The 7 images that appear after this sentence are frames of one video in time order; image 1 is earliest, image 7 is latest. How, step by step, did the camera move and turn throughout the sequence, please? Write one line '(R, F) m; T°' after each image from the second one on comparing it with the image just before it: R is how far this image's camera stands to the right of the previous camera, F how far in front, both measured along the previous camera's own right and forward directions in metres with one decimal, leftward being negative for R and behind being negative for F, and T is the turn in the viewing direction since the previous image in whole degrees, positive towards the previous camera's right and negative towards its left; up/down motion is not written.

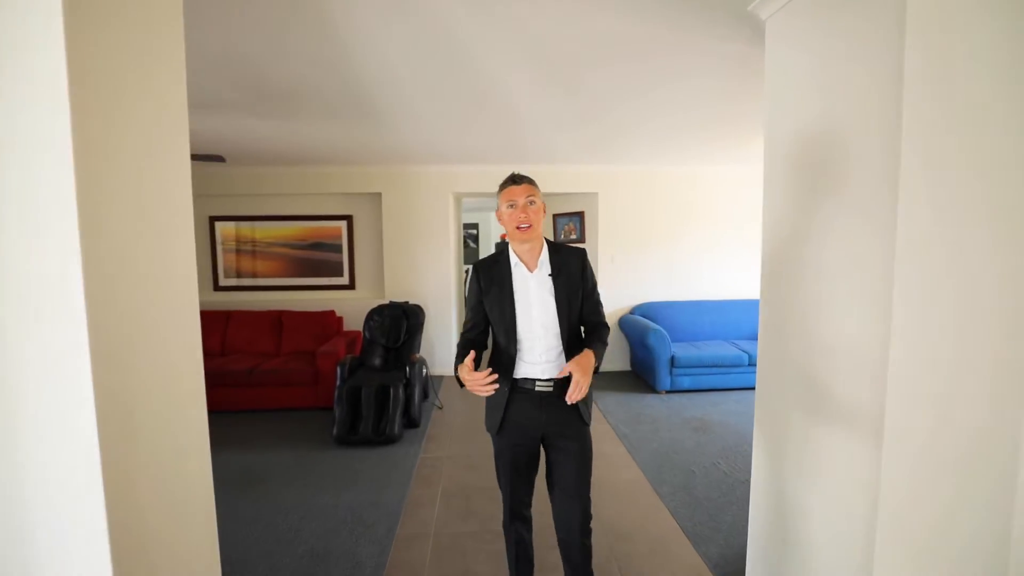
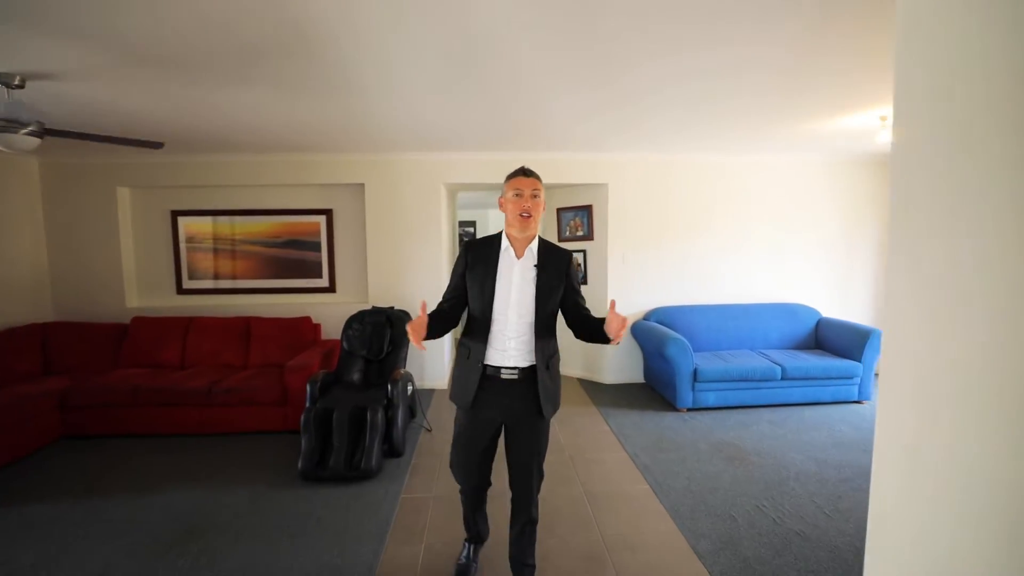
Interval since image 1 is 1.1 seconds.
(0.0, +0.5) m; 0°
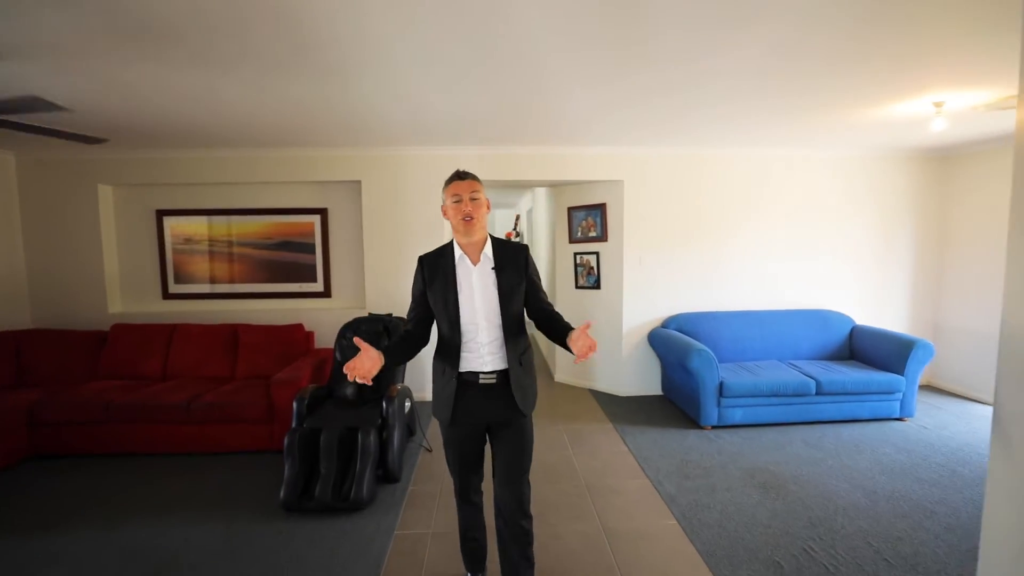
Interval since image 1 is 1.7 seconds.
(0.0, +0.3) m; -1°
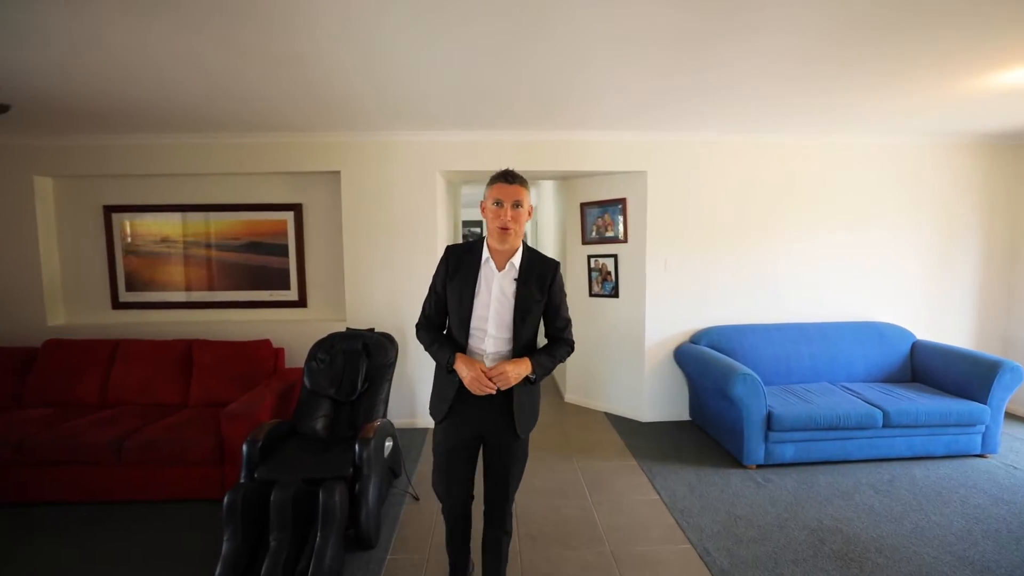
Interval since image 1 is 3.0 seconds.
(0.0, +0.5) m; 0°
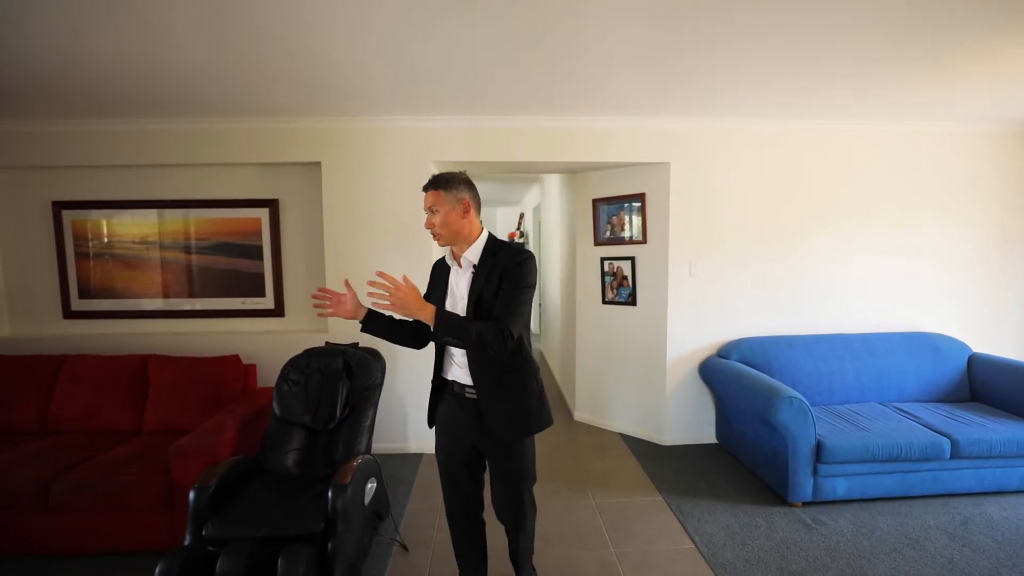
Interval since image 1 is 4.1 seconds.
(0.0, +0.4) m; 0°
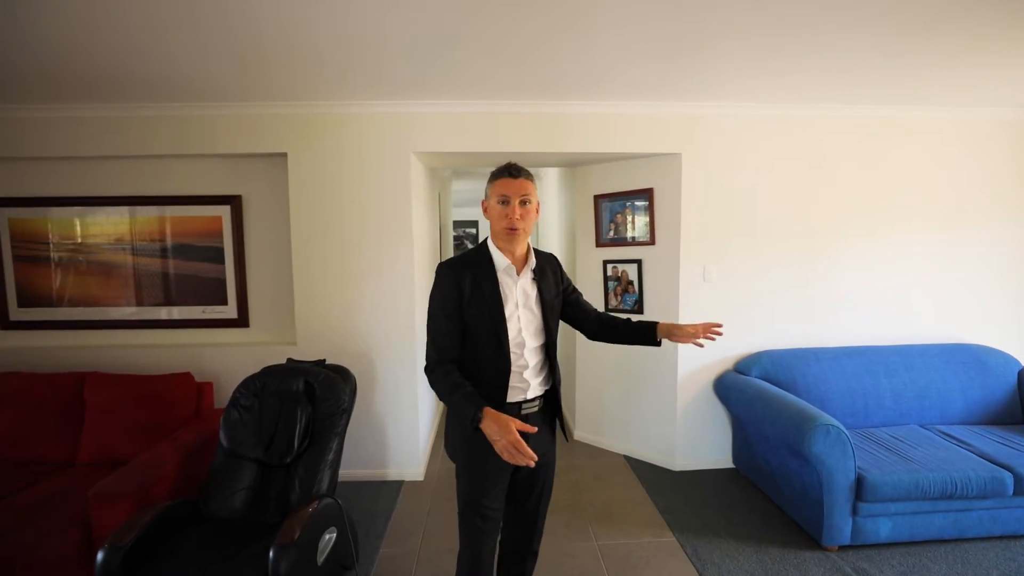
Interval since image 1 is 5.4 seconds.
(0.0, +0.3) m; 0°
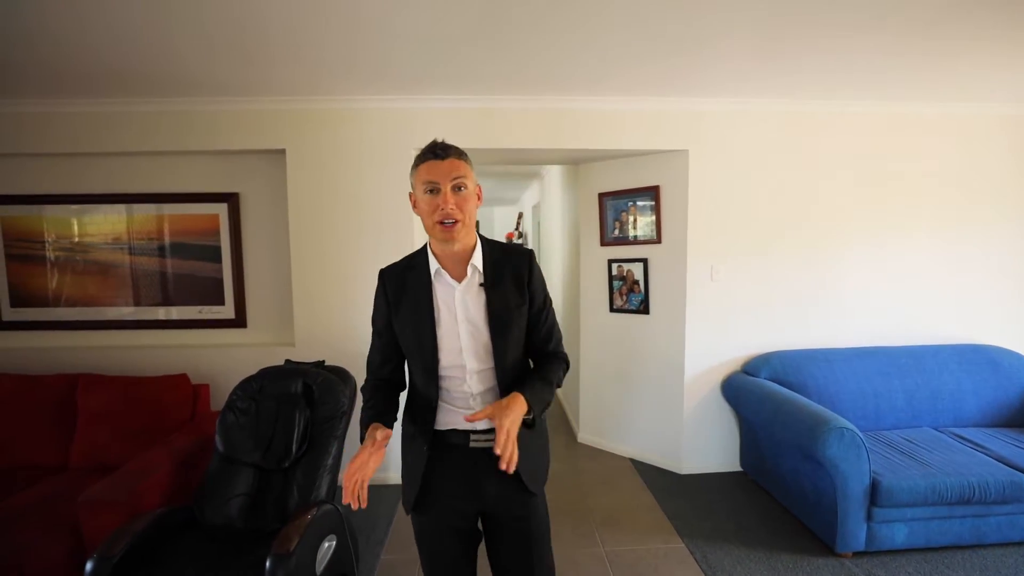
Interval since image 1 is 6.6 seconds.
(0.0, +0.1) m; 0°
